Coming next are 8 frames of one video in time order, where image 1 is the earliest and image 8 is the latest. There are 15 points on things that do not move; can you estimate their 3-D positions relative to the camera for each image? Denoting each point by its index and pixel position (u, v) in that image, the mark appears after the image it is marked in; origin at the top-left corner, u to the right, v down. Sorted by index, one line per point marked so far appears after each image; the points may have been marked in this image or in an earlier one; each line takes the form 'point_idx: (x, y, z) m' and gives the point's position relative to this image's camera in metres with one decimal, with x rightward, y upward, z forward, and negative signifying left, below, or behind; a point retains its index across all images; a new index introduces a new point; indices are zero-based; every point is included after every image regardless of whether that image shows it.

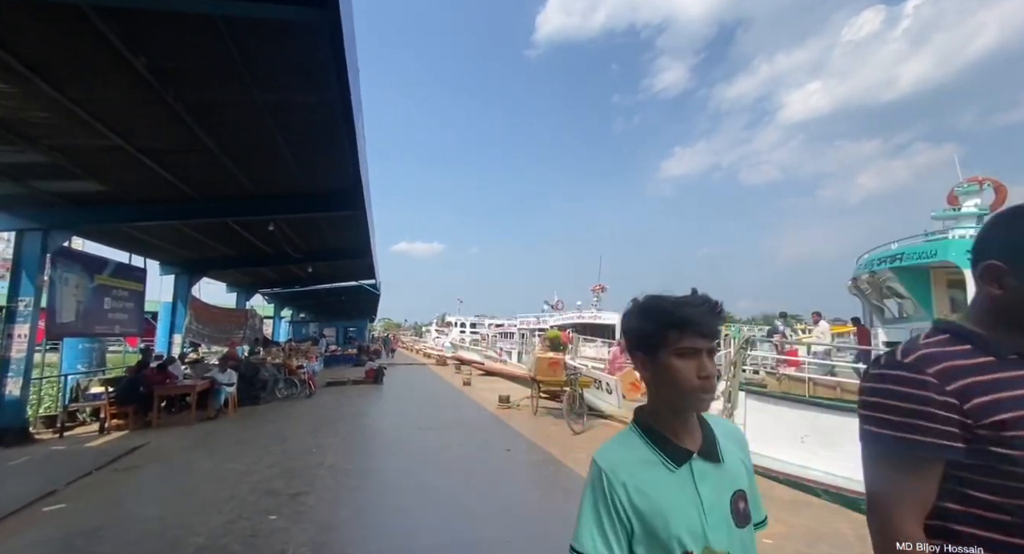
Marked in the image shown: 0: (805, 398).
0: (+4.9, -2.0, +7.5) m
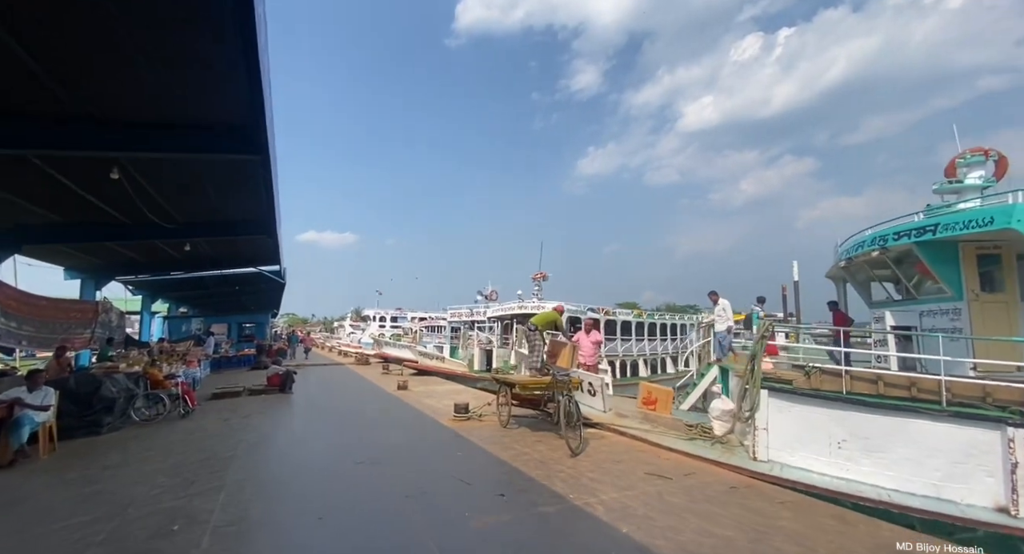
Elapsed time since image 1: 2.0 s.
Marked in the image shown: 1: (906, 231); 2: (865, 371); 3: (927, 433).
0: (+4.5, -1.6, +6.2) m
1: (+6.2, +0.7, +7.2) m
2: (+4.8, -1.3, +6.2) m
3: (+5.2, -2.0, +5.7) m
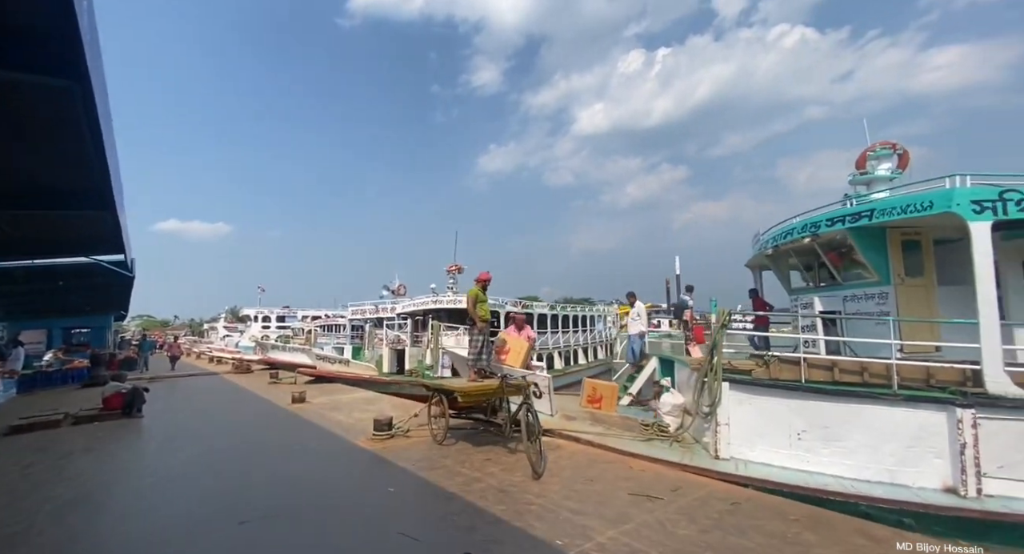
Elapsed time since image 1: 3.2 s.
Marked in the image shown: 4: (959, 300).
0: (+3.8, -1.4, +6.0) m
1: (+5.3, +1.0, +7.3) m
2: (+4.1, -1.1, +6.0) m
3: (+4.6, -1.8, +5.6) m
4: (+6.8, -0.3, +7.0) m
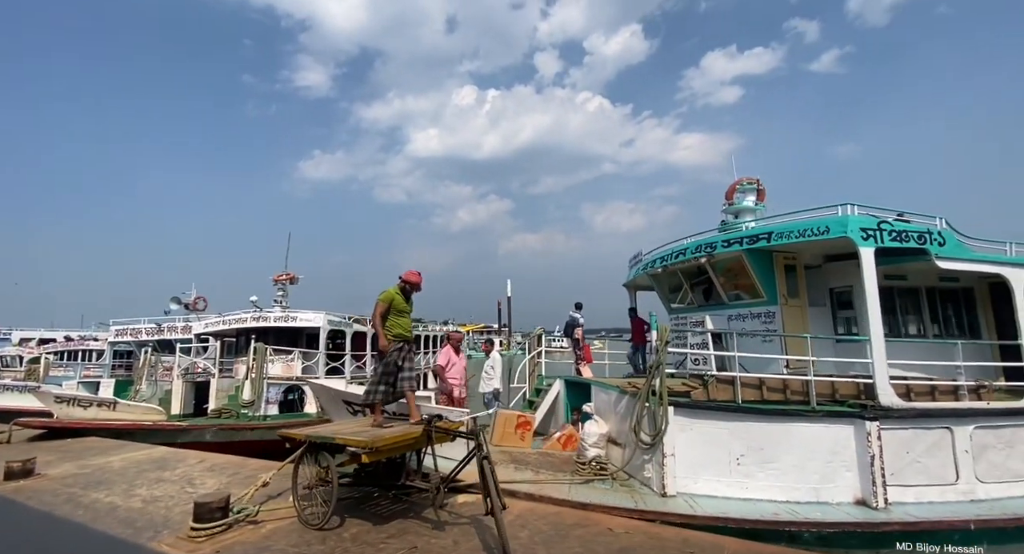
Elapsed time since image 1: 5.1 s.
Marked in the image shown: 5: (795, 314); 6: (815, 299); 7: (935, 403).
0: (+2.8, -1.6, +5.7) m
1: (+3.7, +0.6, +7.5) m
2: (+3.1, -1.3, +5.8) m
3: (+3.6, -2.0, +5.6) m
4: (+5.3, -0.7, +7.8) m
5: (+4.7, -0.6, +7.6) m
6: (+5.3, -0.4, +7.9) m
7: (+5.7, -1.7, +6.1) m
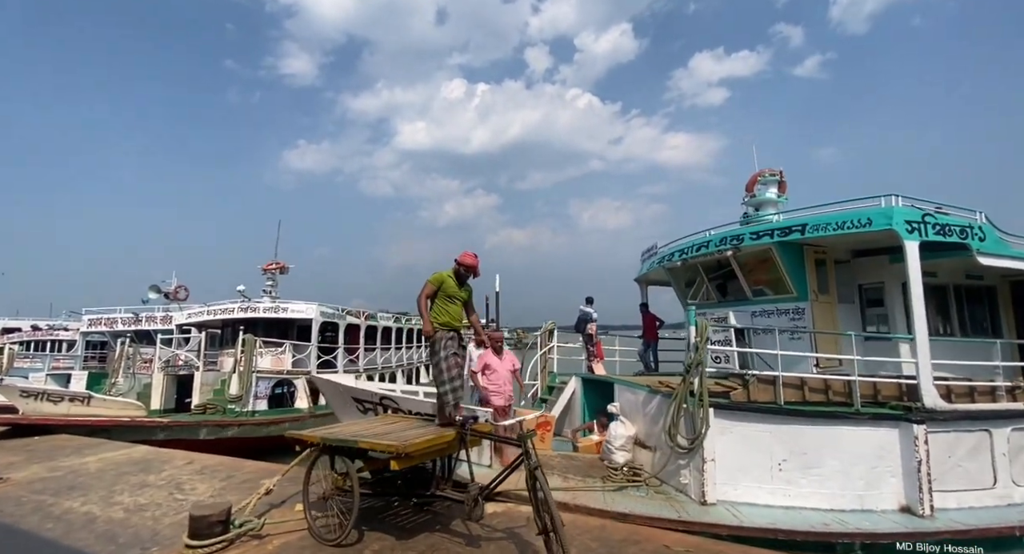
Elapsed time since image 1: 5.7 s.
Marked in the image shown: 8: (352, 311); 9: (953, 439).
0: (+3.1, -1.5, +5.3) m
1: (+4.0, +0.7, +7.2) m
2: (+3.4, -1.2, +5.4) m
3: (+3.9, -1.9, +5.3) m
4: (+5.5, -0.6, +7.5) m
5: (+5.0, -0.5, +7.3) m
6: (+5.5, -0.3, +7.6) m
7: (+6.0, -1.7, +5.8) m
8: (-5.4, -1.2, +15.5) m
9: (+5.5, -2.0, +5.6) m
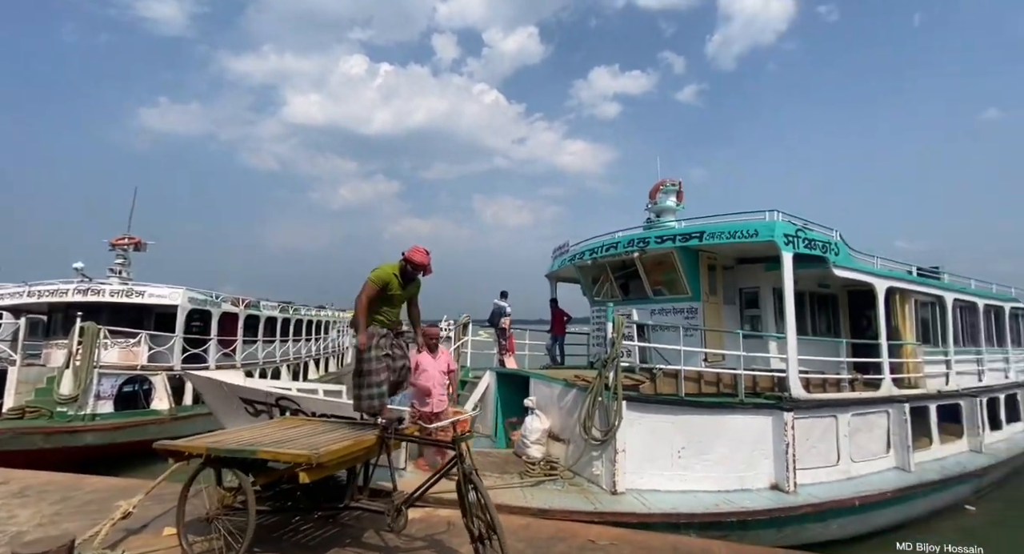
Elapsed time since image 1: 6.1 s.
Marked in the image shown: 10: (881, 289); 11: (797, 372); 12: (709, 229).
0: (+2.1, -1.5, +5.7) m
1: (+2.7, +0.7, +7.7) m
2: (+2.4, -1.2, +5.9) m
3: (+2.9, -1.9, +5.9) m
4: (+4.0, -0.7, +8.4) m
5: (+3.5, -0.6, +8.0) m
6: (+4.0, -0.4, +8.5) m
7: (+4.8, -1.8, +6.9) m
8: (-8.4, -0.6, +13.7) m
9: (+4.3, -2.1, +6.6) m
10: (+6.6, -0.2, +8.2) m
11: (+4.1, -1.4, +6.5) m
12: (+3.2, +0.8, +7.4) m
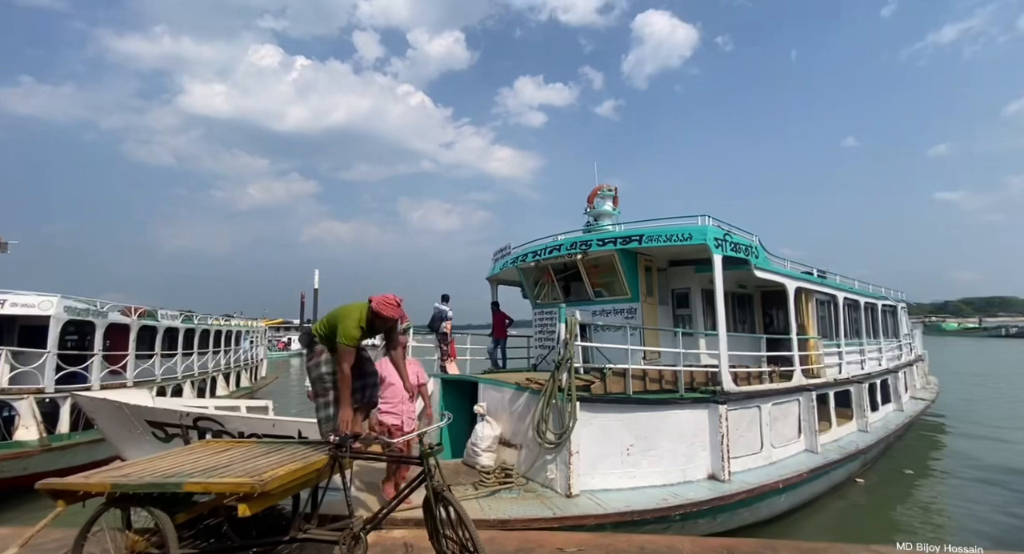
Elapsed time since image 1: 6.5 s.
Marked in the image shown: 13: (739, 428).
0: (+1.5, -1.5, +5.8) m
1: (+1.7, +0.7, +7.9) m
2: (+1.7, -1.2, +6.0) m
3: (+2.3, -2.0, +6.1) m
4: (+2.9, -0.8, +8.7) m
5: (+2.5, -0.6, +8.4) m
6: (+2.9, -0.4, +8.8) m
7: (+3.9, -1.8, +7.4) m
8: (-10.2, -0.8, +12.0) m
9: (+3.5, -2.1, +7.0) m
10: (+5.6, -0.2, +9.0) m
11: (+3.3, -1.4, +6.9) m
12: (+2.3, +0.8, +7.6) m
13: (+3.5, -2.3, +7.0) m
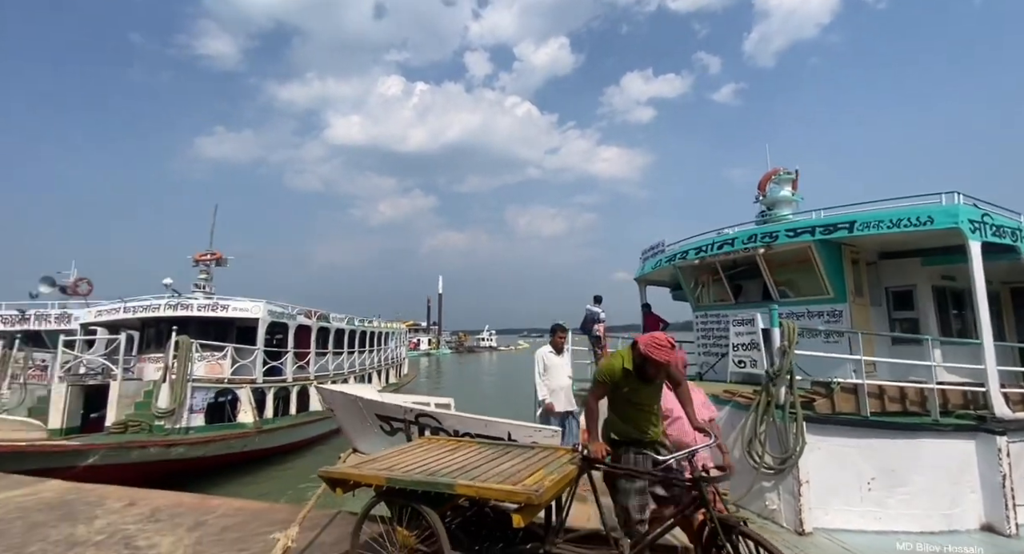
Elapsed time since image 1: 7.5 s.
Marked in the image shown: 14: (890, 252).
0: (+3.7, -1.5, +4.7) m
1: (+4.4, +0.7, +6.8) m
2: (+3.9, -1.1, +4.9) m
3: (+4.5, -1.9, +4.8) m
4: (+5.8, -0.7, +7.3) m
5: (+5.3, -0.6, +7.0) m
6: (+5.8, -0.3, +7.4) m
7: (+6.4, -1.7, +5.7) m
8: (-6.2, -1.0, +13.7) m
9: (+5.9, -2.0, +5.4) m
10: (+8.4, -0.1, +6.9) m
11: (+5.7, -1.3, +5.4) m
12: (+4.8, +0.8, +6.4) m
13: (+6.0, -2.2, +5.4) m
14: (+5.9, +0.4, +7.1) m
